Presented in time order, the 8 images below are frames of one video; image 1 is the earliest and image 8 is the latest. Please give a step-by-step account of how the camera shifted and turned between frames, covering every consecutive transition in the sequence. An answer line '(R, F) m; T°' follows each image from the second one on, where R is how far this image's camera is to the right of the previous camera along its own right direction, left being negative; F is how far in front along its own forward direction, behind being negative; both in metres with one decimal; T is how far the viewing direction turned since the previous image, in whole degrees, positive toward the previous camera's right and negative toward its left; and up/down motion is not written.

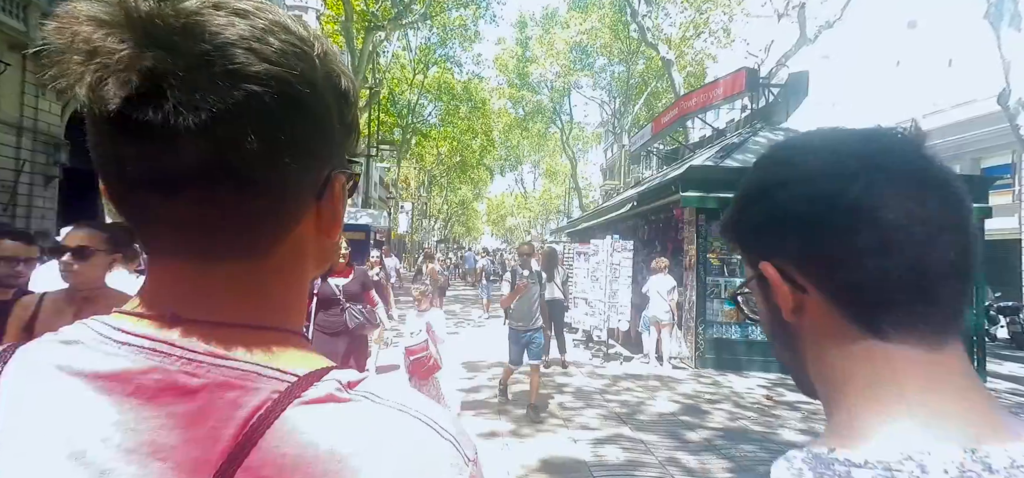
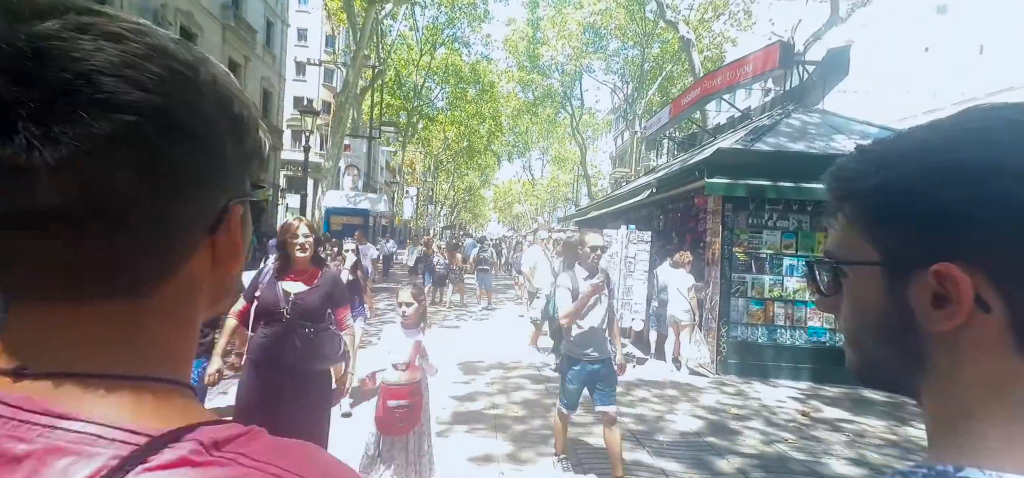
(0.0, +0.8) m; -1°
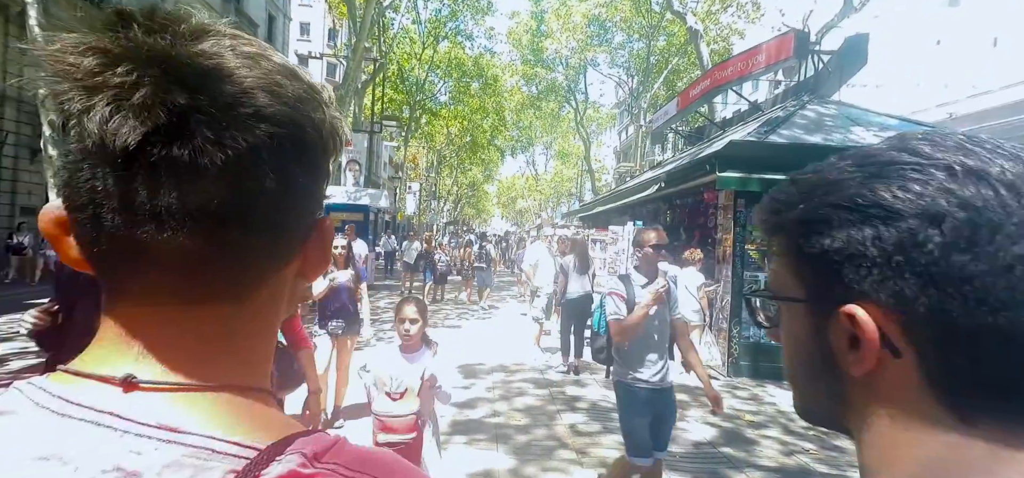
(0.0, +0.3) m; 0°
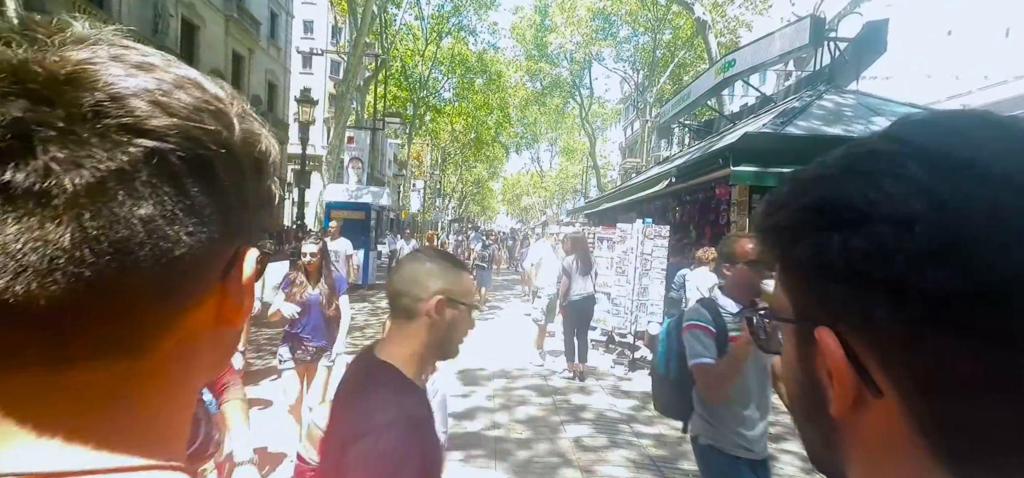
(+0.1, +0.3) m; -1°
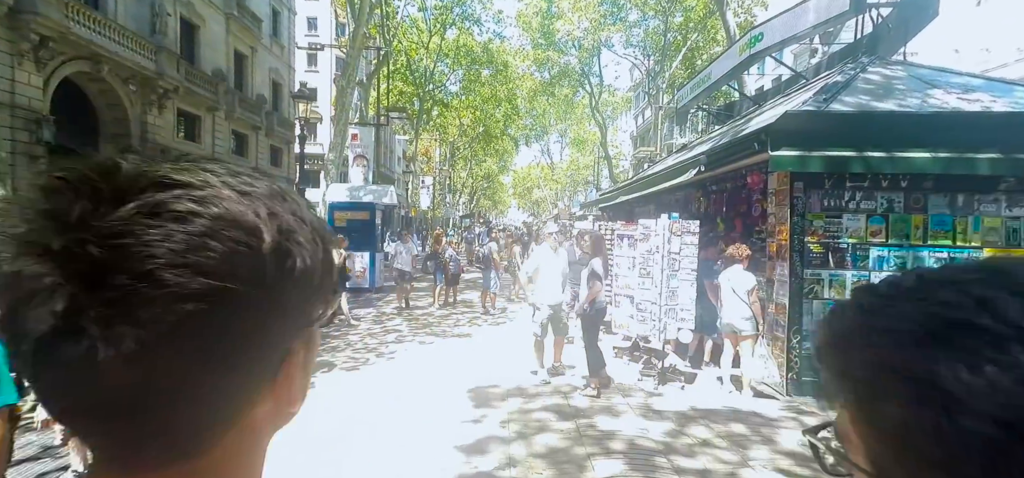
(0.0, +0.7) m; -1°
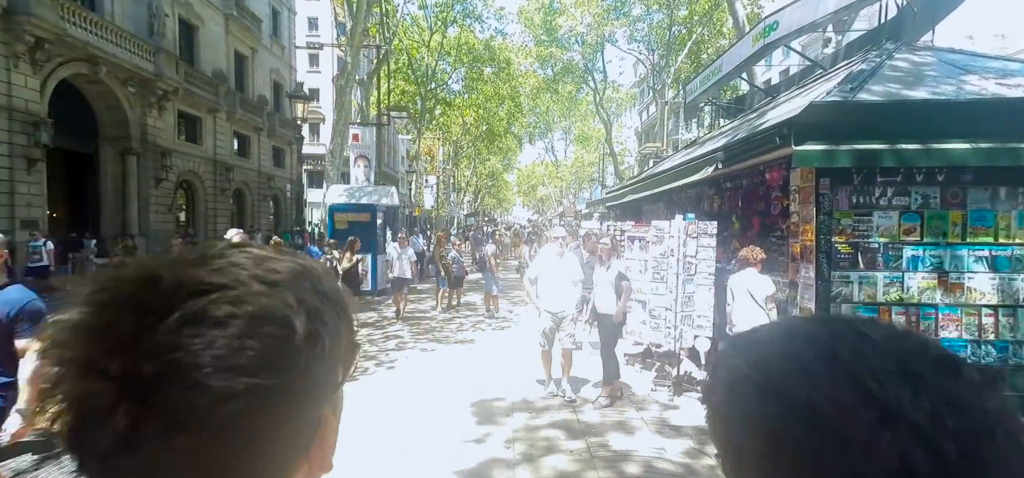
(0.0, +0.4) m; -1°
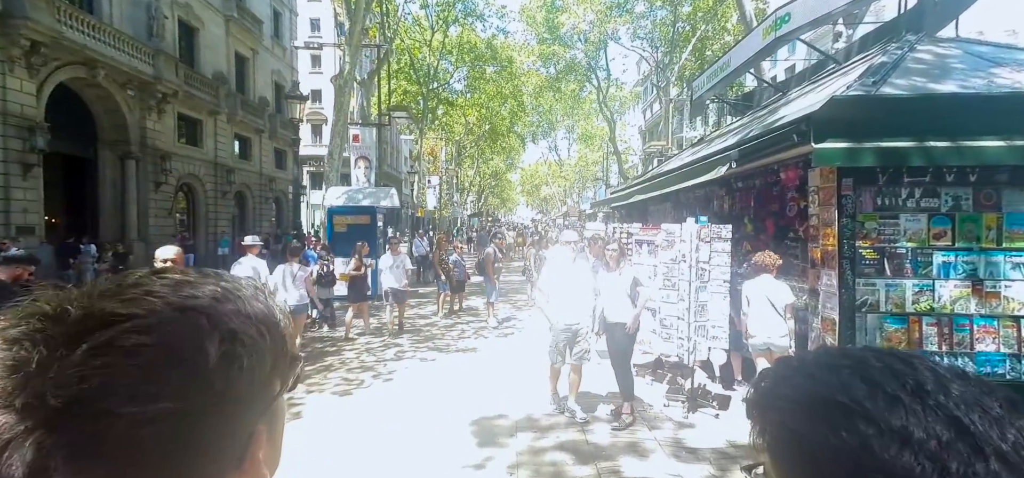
(0.0, +0.3) m; 0°
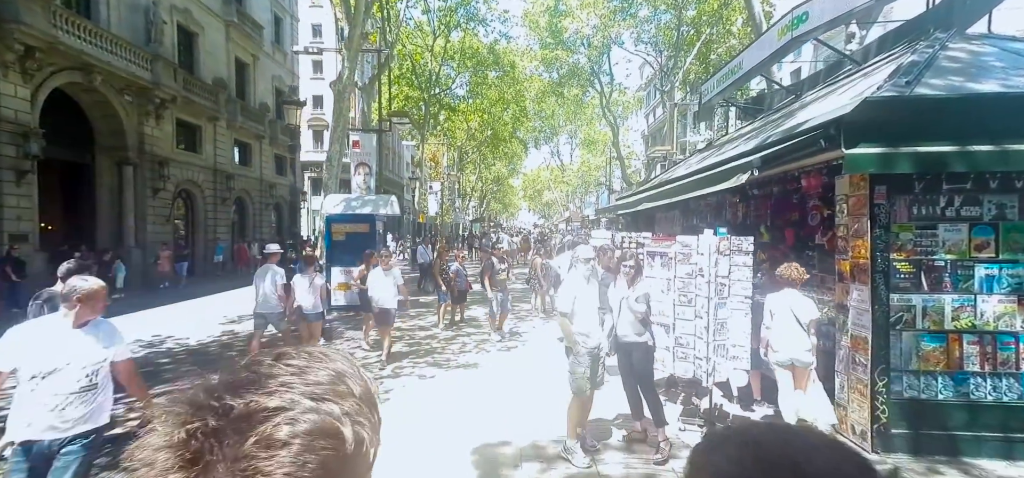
(0.0, +0.4) m; 0°
